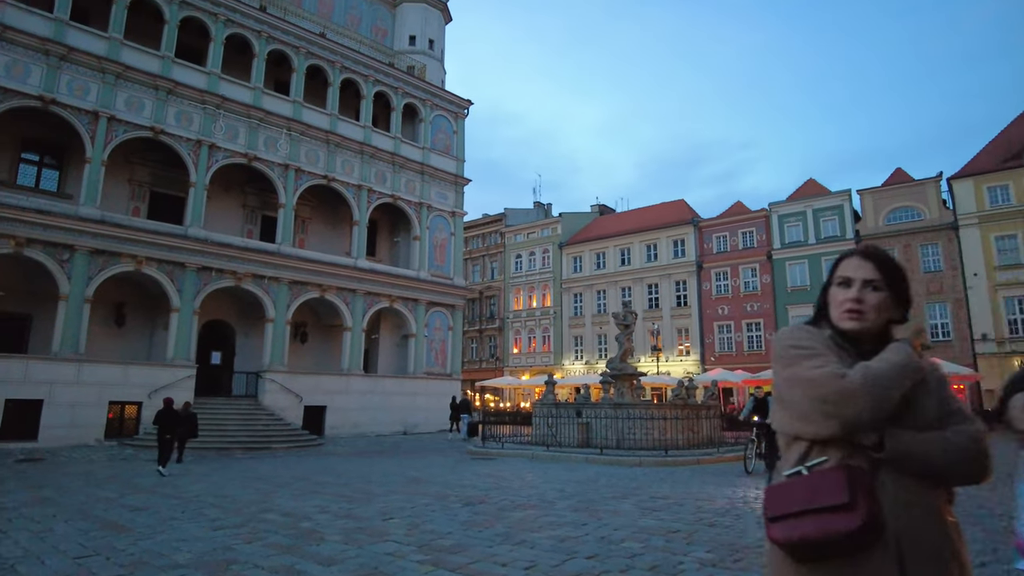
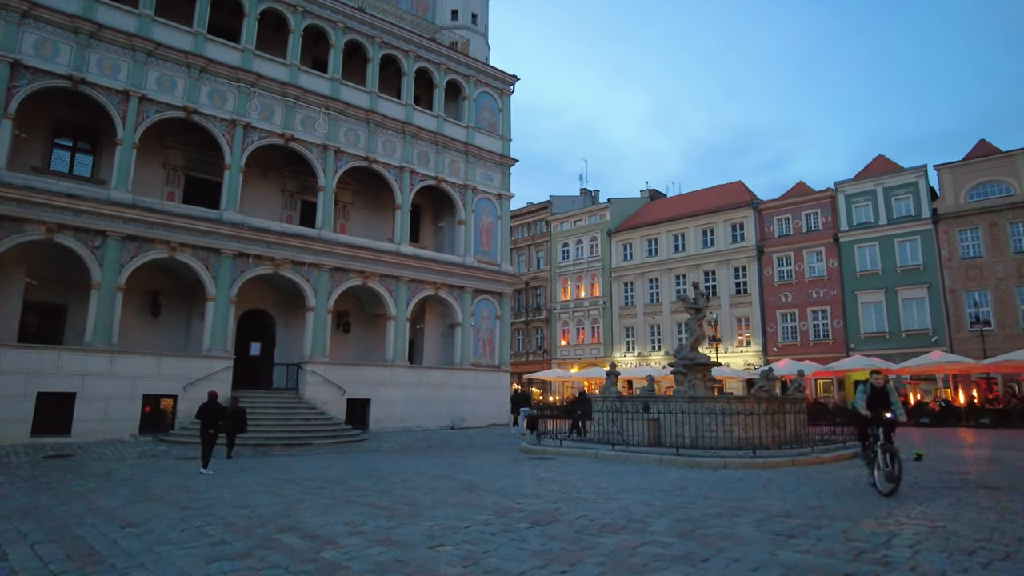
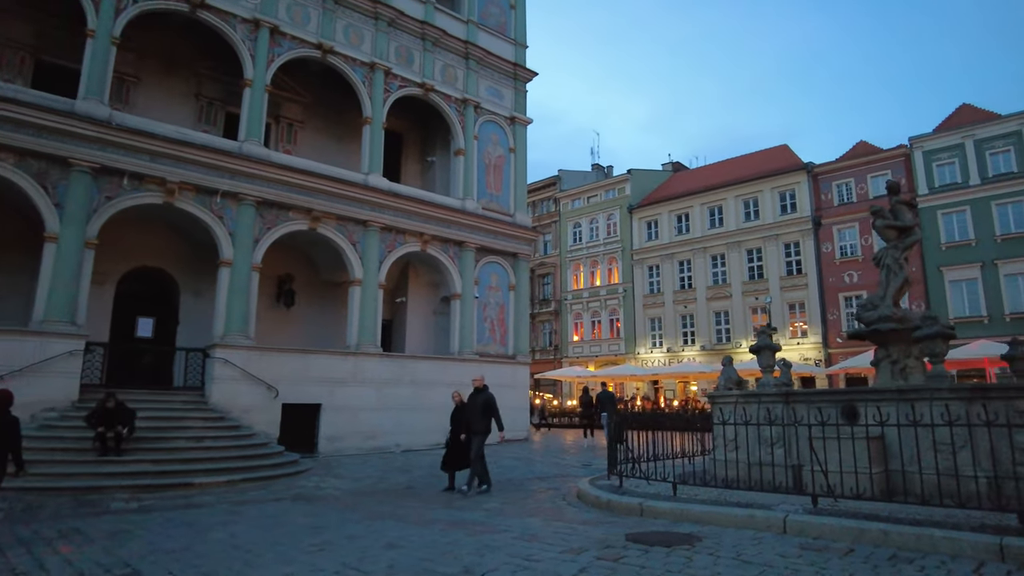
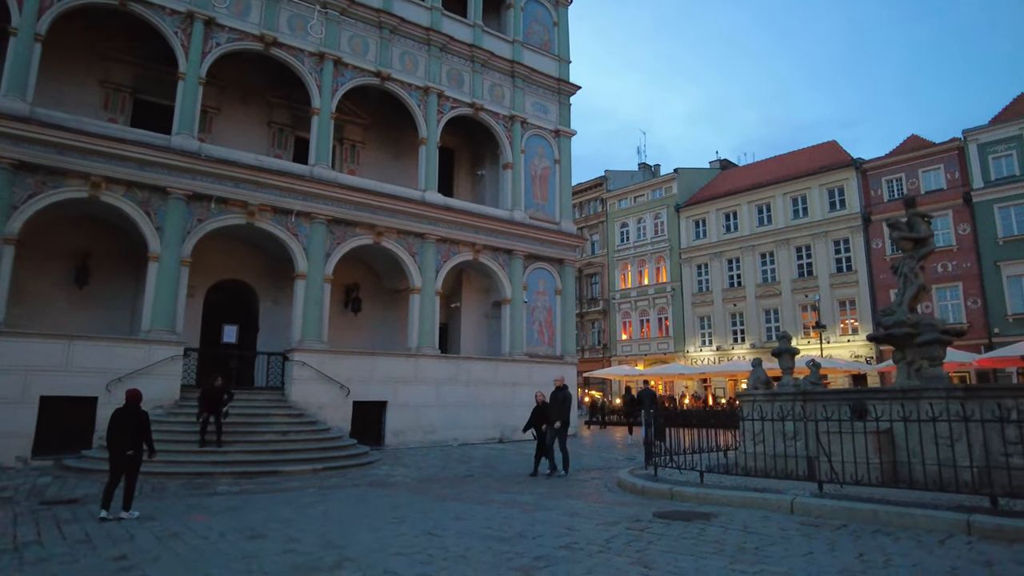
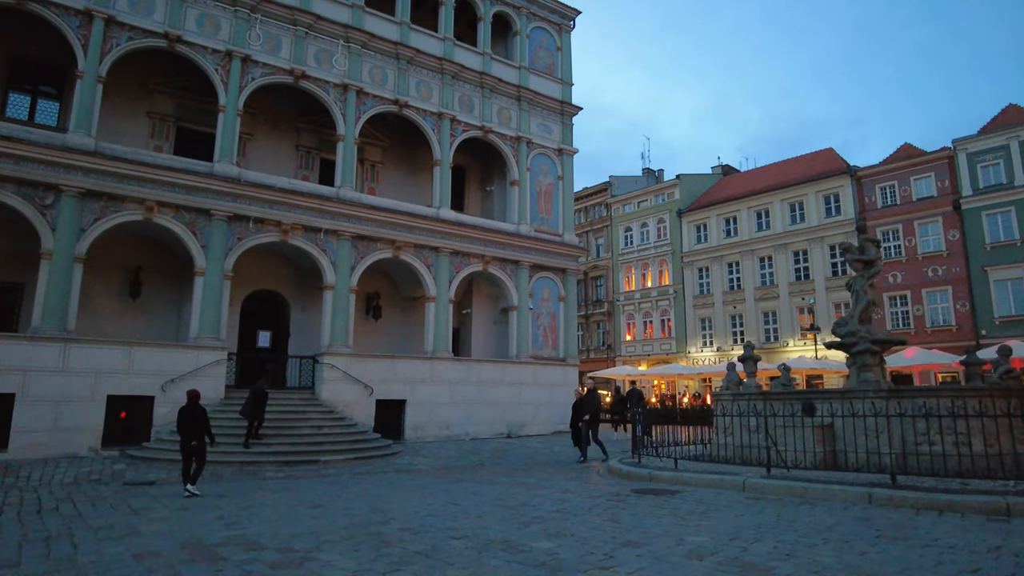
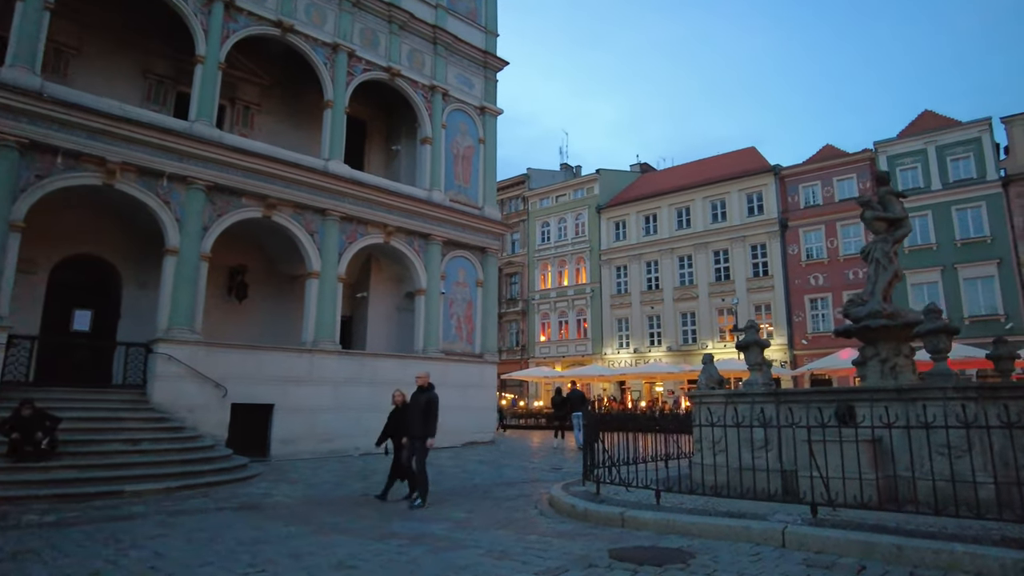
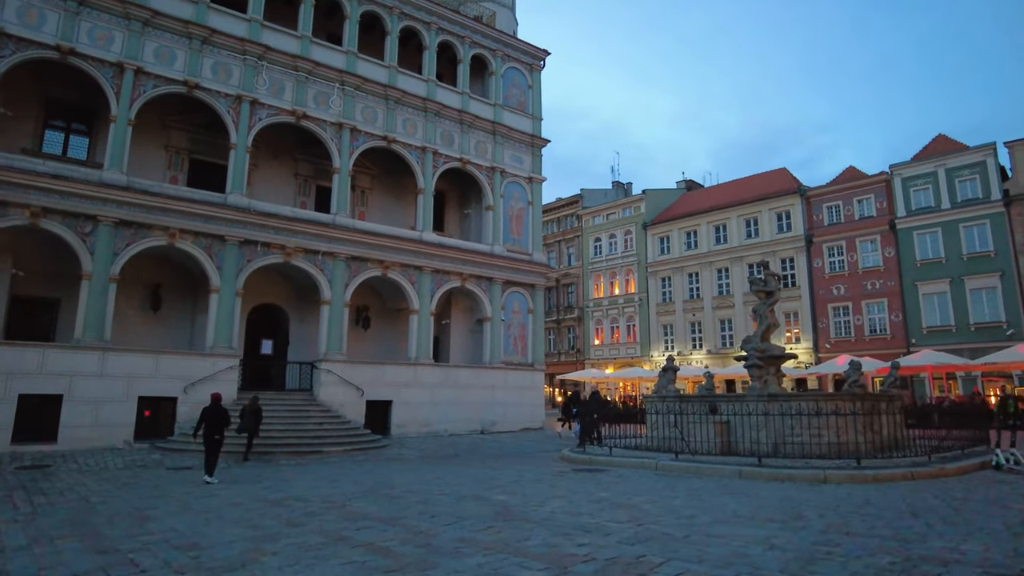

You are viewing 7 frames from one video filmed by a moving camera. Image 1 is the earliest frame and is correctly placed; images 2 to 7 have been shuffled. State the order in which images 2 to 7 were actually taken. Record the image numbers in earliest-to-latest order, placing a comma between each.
2, 7, 5, 4, 3, 6
